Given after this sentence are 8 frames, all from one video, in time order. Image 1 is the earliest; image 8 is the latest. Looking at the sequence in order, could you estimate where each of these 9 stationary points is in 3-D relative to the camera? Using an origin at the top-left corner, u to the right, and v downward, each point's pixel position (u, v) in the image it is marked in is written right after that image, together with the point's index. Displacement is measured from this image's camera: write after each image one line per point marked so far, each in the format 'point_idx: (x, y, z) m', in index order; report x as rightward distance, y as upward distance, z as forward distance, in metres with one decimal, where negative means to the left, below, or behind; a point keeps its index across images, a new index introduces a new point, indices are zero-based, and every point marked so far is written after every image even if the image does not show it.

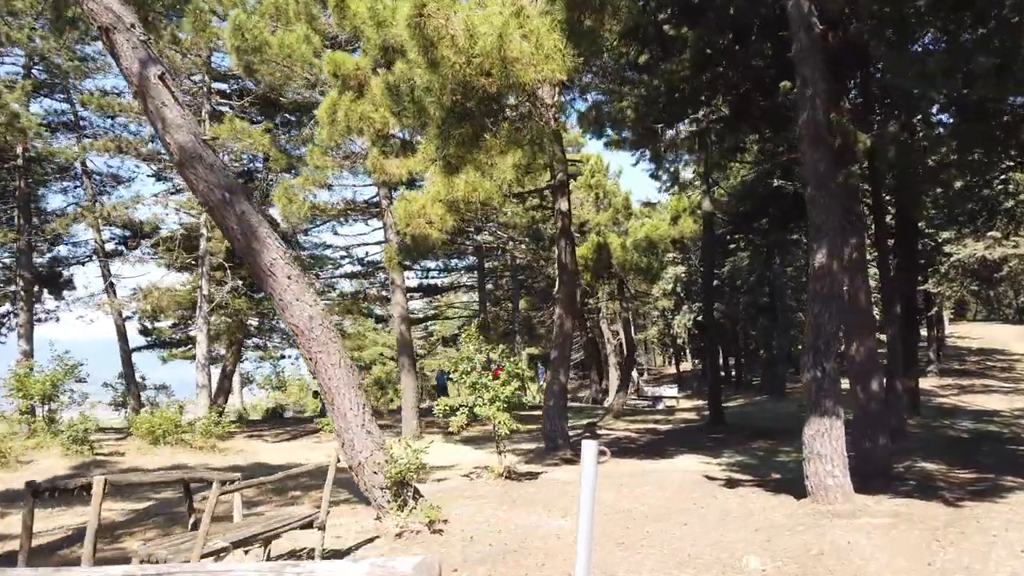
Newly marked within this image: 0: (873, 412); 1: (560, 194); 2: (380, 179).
0: (+5.3, -1.8, +10.3) m
1: (+0.9, +1.8, +13.3) m
2: (-2.2, +1.9, +11.8) m
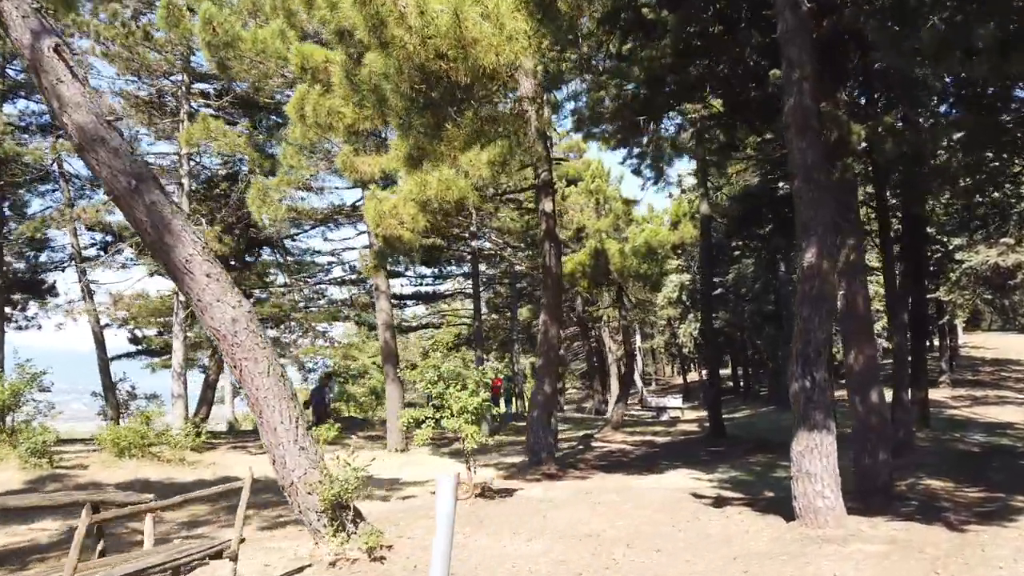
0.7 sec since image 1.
0: (+4.9, -1.9, +9.6) m
1: (+0.6, +1.7, +12.7) m
2: (-2.6, +1.8, +11.2) m
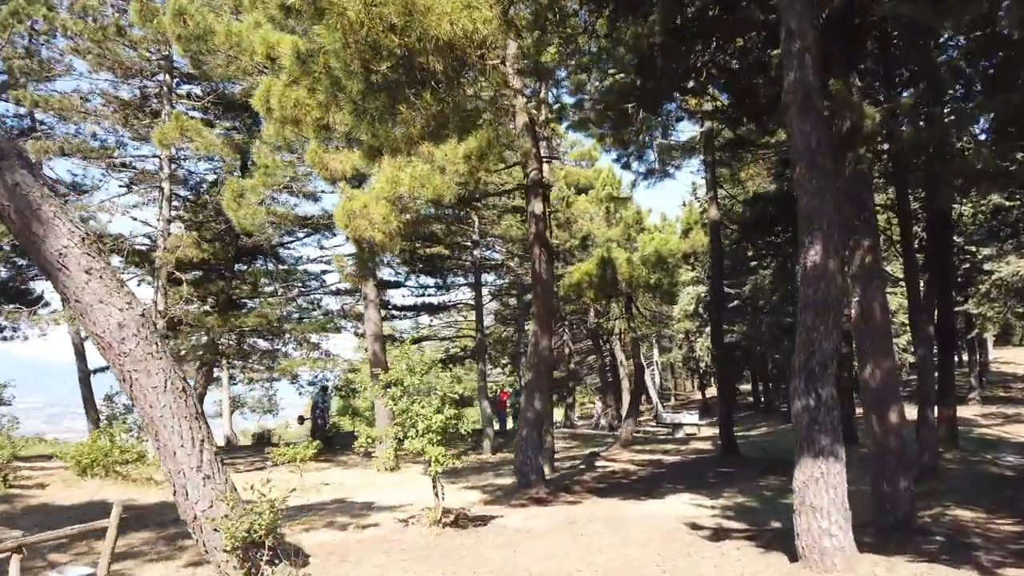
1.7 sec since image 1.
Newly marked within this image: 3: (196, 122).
0: (+4.6, -1.9, +8.5) m
1: (+0.4, +1.6, +11.8) m
2: (-2.8, +1.7, +10.4) m
3: (-6.1, +3.2, +13.4) m
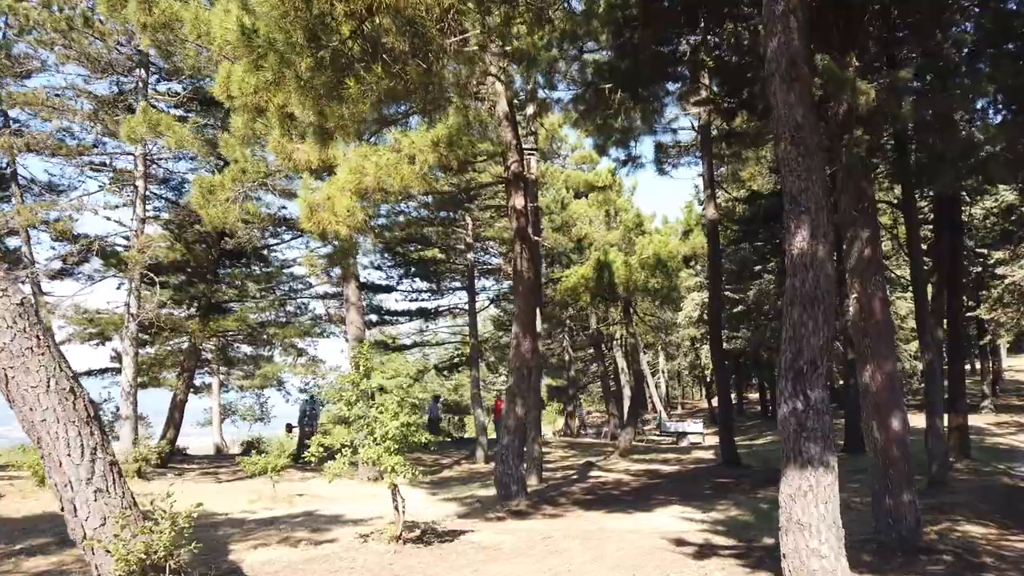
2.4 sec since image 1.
0: (+4.2, -1.9, +7.8) m
1: (+0.1, +1.6, +11.2) m
2: (-3.2, +1.7, +9.8) m
3: (-6.4, +3.2, +12.9) m
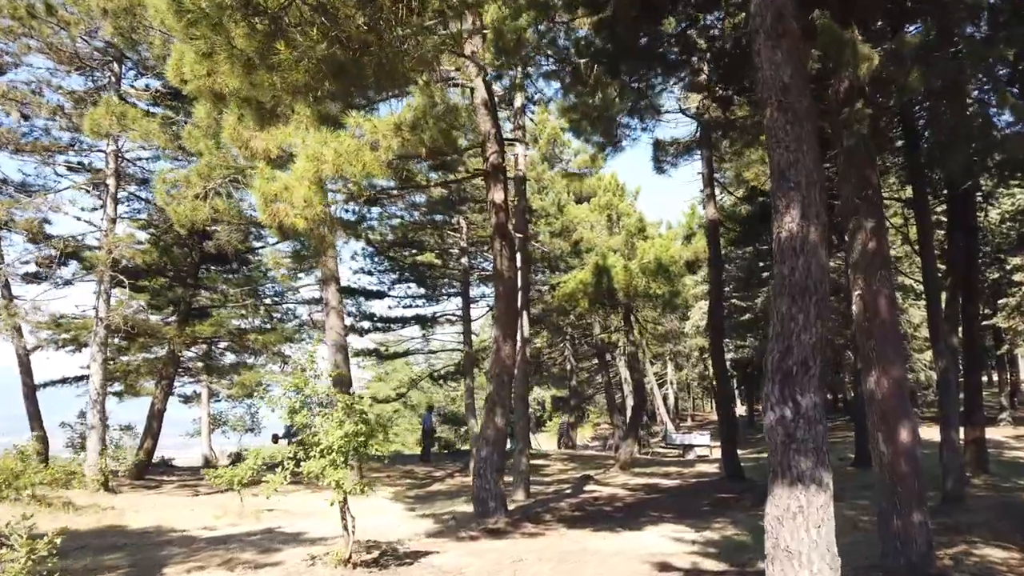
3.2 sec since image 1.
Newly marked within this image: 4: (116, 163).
0: (+3.9, -1.8, +6.9) m
1: (-0.3, +1.6, +10.5) m
2: (-3.5, +1.7, +9.1) m
3: (-6.7, +3.2, +12.3) m
4: (-8.1, +2.6, +14.3) m
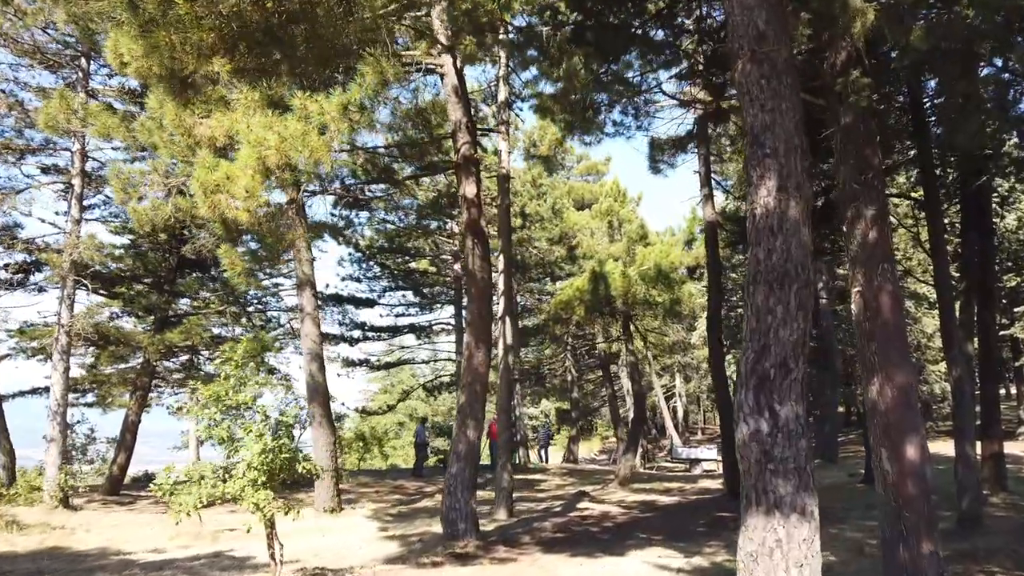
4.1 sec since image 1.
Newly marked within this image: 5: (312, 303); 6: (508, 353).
0: (+3.4, -1.8, +6.0) m
1: (-0.6, +1.6, +9.7) m
2: (-3.9, +1.7, +8.4) m
3: (-7.0, +3.1, +11.7) m
4: (-8.4, +2.5, +13.7) m
5: (-4.0, -0.3, +14.1) m
6: (-0.1, -1.2, +12.9) m
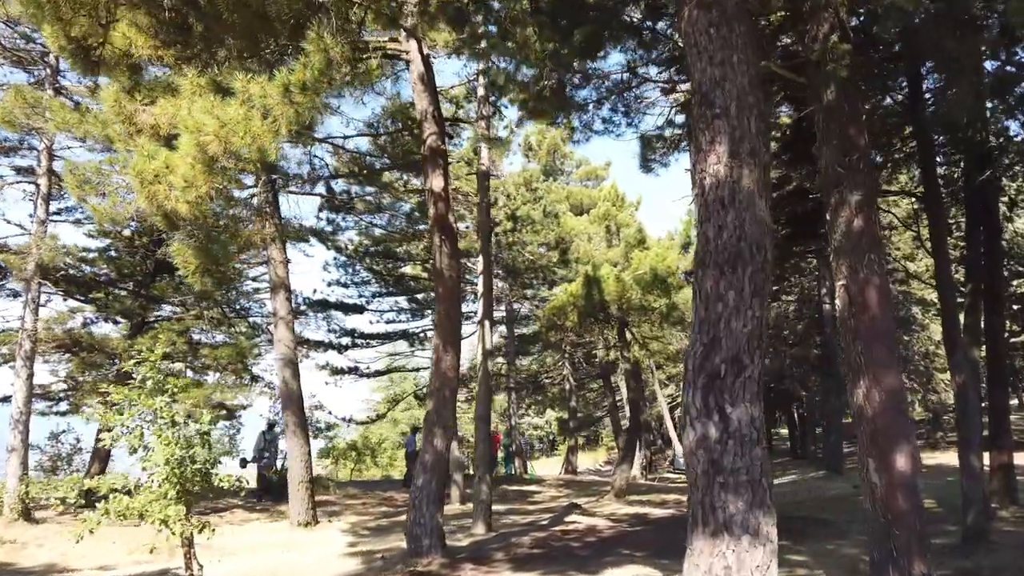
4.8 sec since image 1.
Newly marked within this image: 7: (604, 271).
0: (+3.0, -1.7, +5.4) m
1: (-1.0, +1.6, +9.2) m
2: (-4.3, +1.7, +7.9) m
3: (-7.4, +3.1, +11.2) m
4: (-8.7, +2.4, +13.3) m
5: (-4.3, -0.4, +13.5) m
6: (-0.4, -1.2, +12.3) m
7: (+2.6, +0.5, +19.6) m
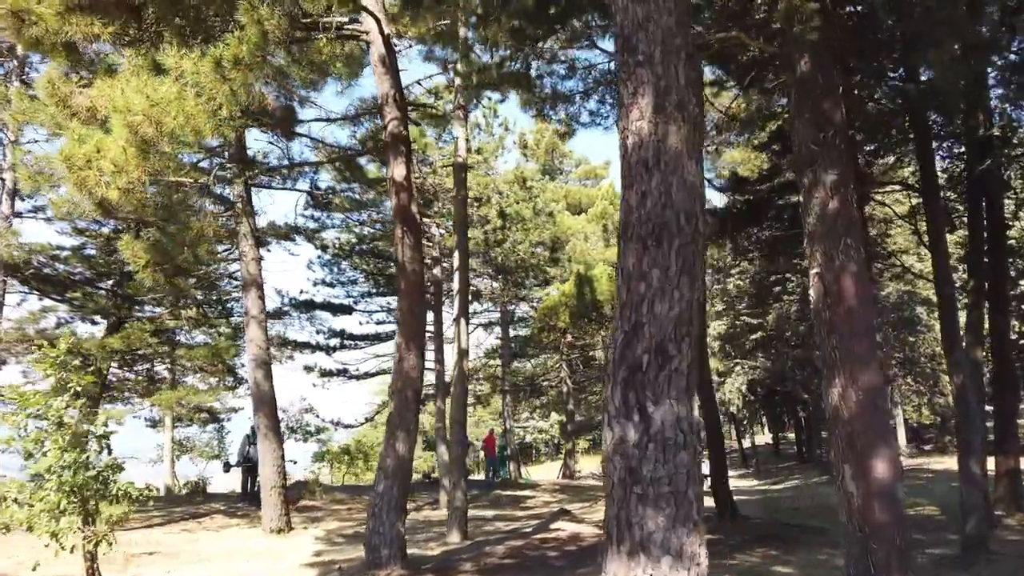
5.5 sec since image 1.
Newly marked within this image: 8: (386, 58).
0: (+2.5, -1.6, +4.9) m
1: (-1.4, +1.6, +8.7) m
2: (-4.8, +1.8, +7.5) m
3: (-7.8, +3.1, +10.8) m
4: (-9.1, +2.4, +12.9) m
5: (-4.7, -0.3, +13.1) m
6: (-0.8, -1.2, +11.8) m
7: (+2.3, +0.5, +19.1) m
8: (-1.6, +2.8, +8.7) m
